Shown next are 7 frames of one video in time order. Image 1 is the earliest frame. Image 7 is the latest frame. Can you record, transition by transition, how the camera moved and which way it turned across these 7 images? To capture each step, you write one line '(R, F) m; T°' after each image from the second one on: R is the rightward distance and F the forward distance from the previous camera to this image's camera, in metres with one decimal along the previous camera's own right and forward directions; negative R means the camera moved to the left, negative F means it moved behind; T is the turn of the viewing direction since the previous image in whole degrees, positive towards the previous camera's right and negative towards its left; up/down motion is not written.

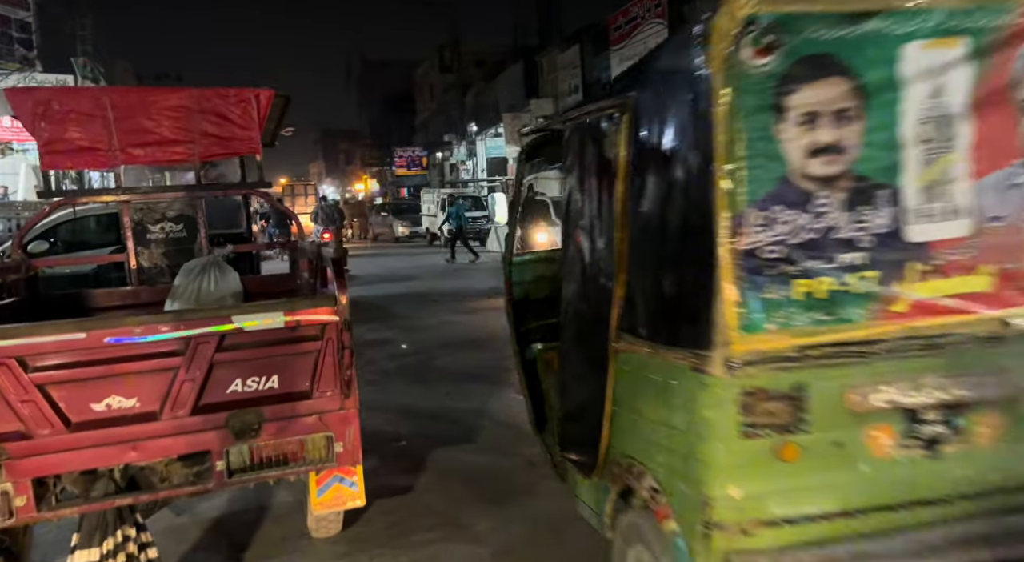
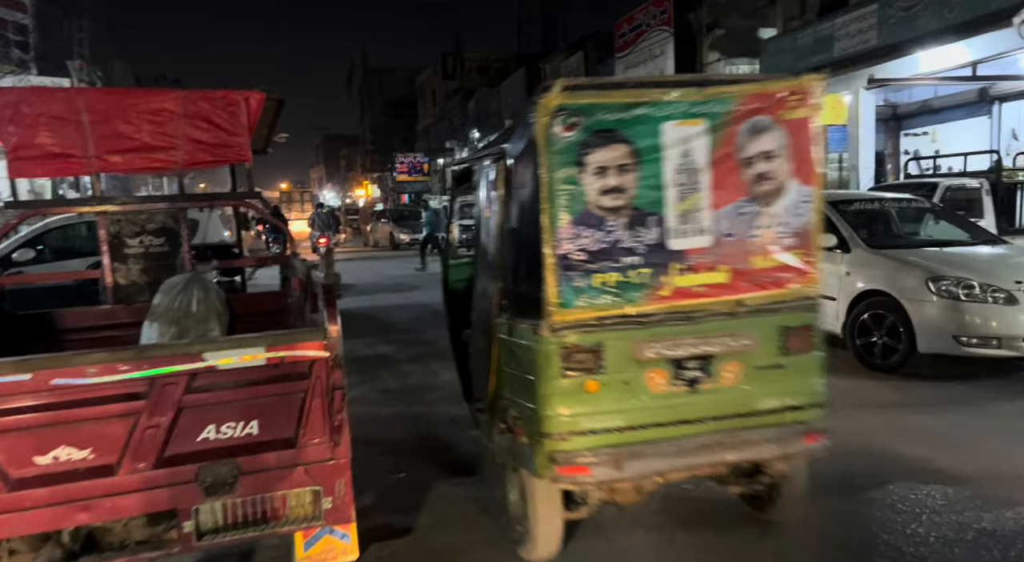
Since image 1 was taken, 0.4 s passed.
(-0.1, +0.4) m; 0°
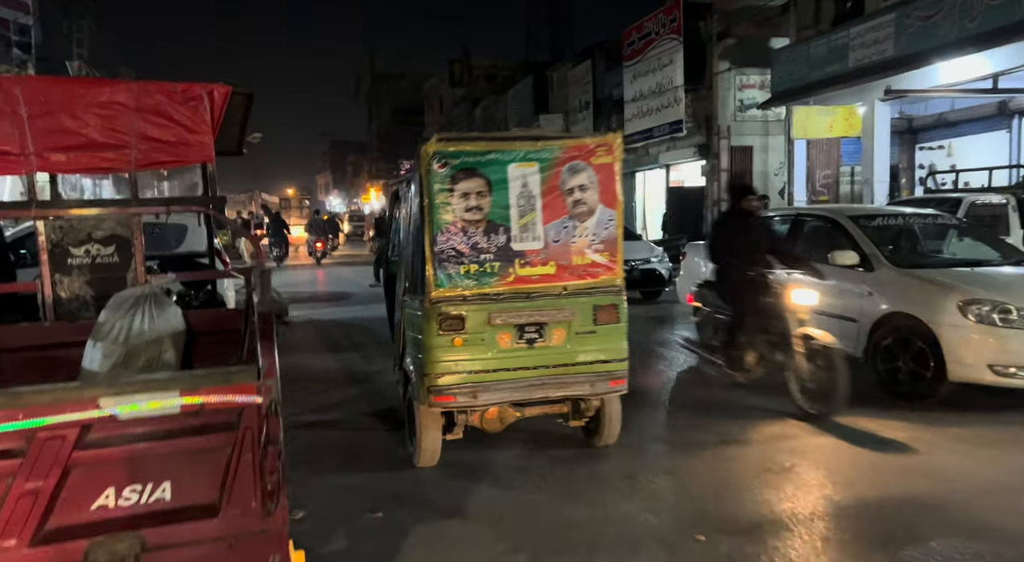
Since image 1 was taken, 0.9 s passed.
(+0.1, +0.5) m; 0°
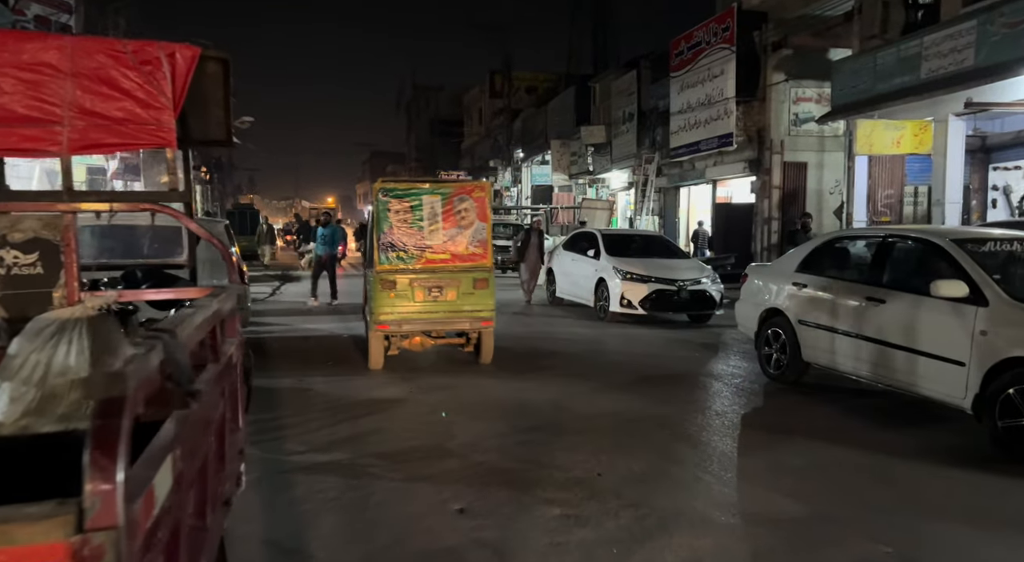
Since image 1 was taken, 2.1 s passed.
(-0.1, +1.0) m; -3°
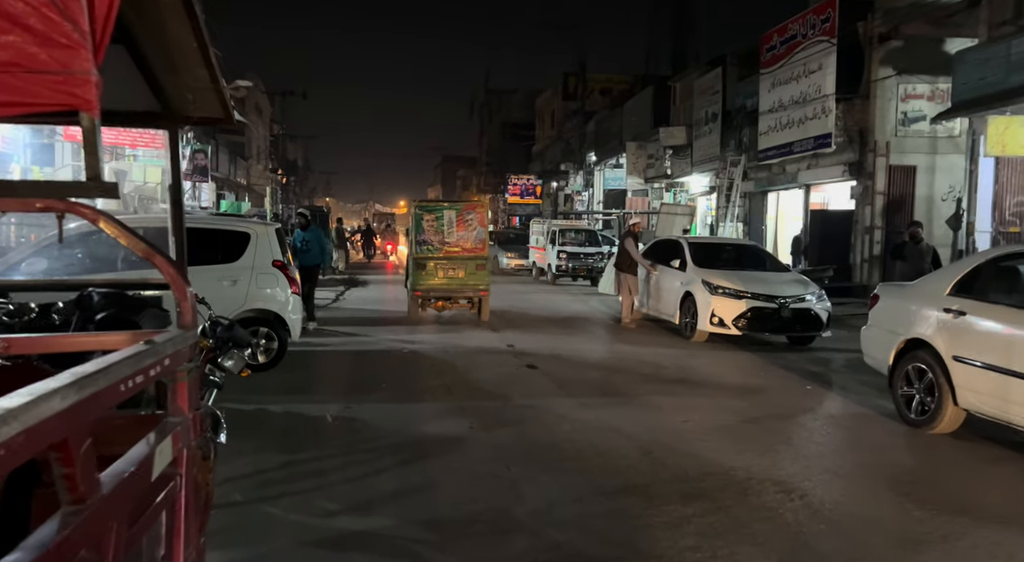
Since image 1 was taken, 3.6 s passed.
(-0.1, +1.2) m; -5°
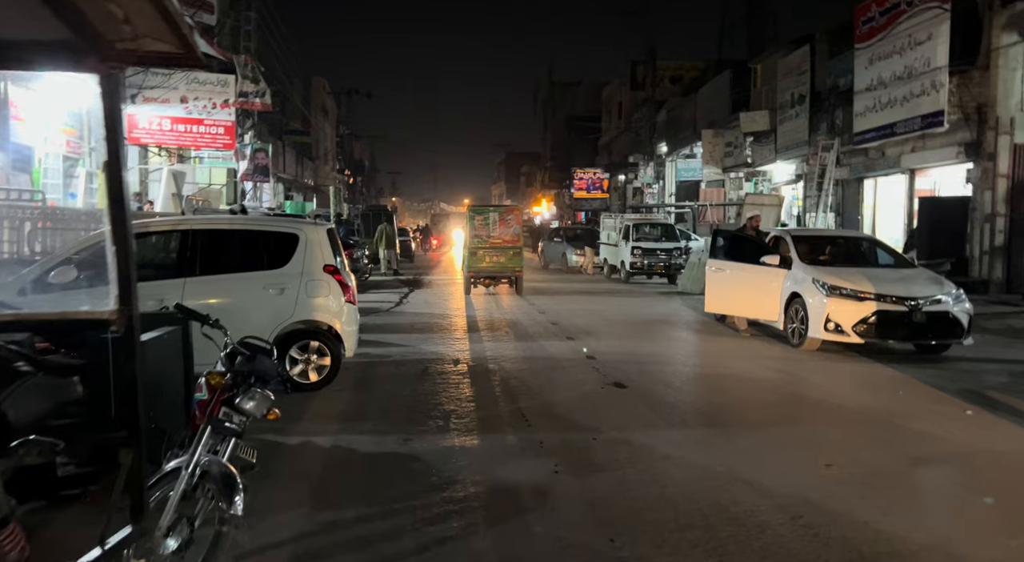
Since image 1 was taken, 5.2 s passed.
(-0.2, +1.3) m; -5°
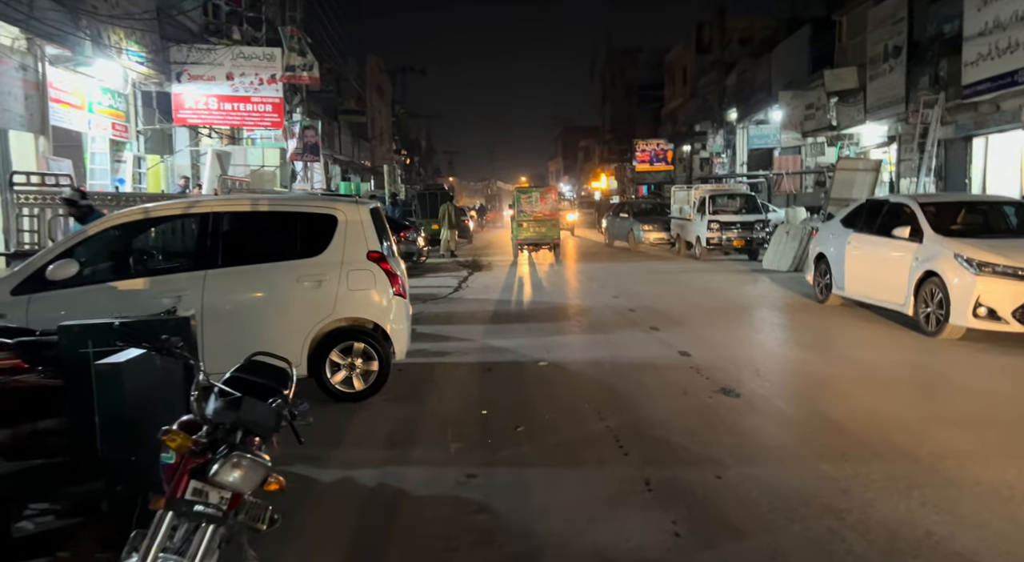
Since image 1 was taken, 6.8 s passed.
(-0.2, +1.5) m; -4°
